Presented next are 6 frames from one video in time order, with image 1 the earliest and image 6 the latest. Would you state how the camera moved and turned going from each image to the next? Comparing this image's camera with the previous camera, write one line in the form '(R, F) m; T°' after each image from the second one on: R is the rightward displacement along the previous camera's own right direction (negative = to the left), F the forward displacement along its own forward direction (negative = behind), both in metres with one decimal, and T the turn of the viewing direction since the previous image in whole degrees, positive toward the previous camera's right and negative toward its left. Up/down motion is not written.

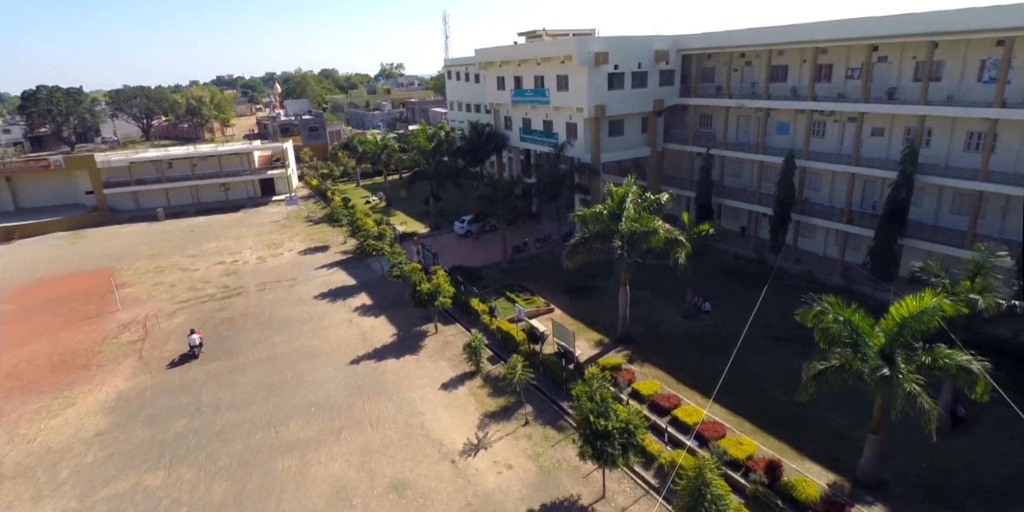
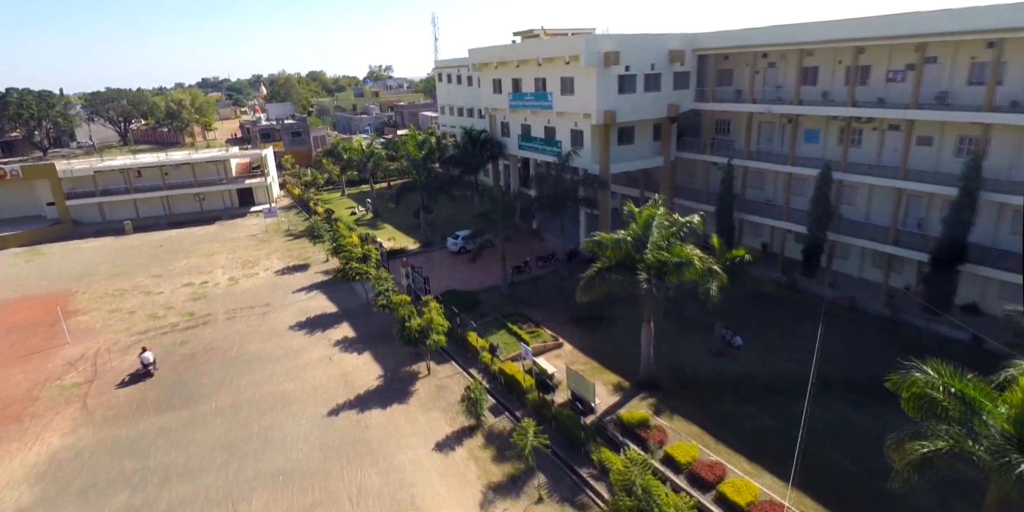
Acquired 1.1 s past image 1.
(-0.5, +3.4) m; +1°
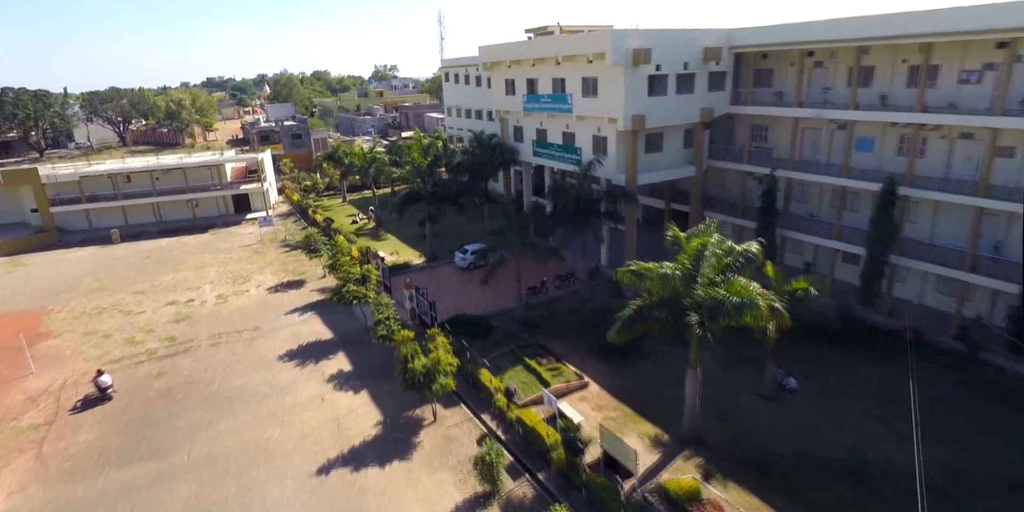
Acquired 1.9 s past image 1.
(-0.5, +3.0) m; 0°
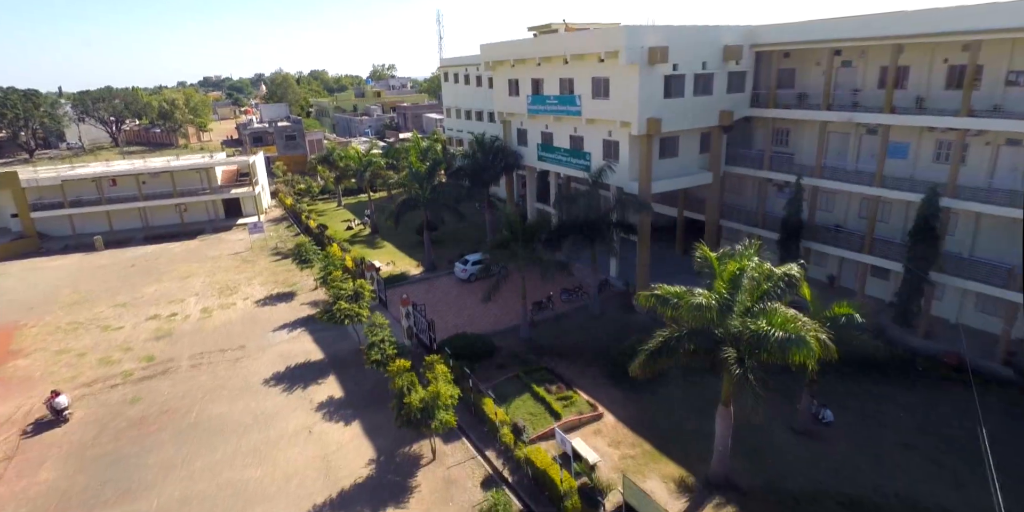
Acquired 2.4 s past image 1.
(-0.3, +1.9) m; 0°
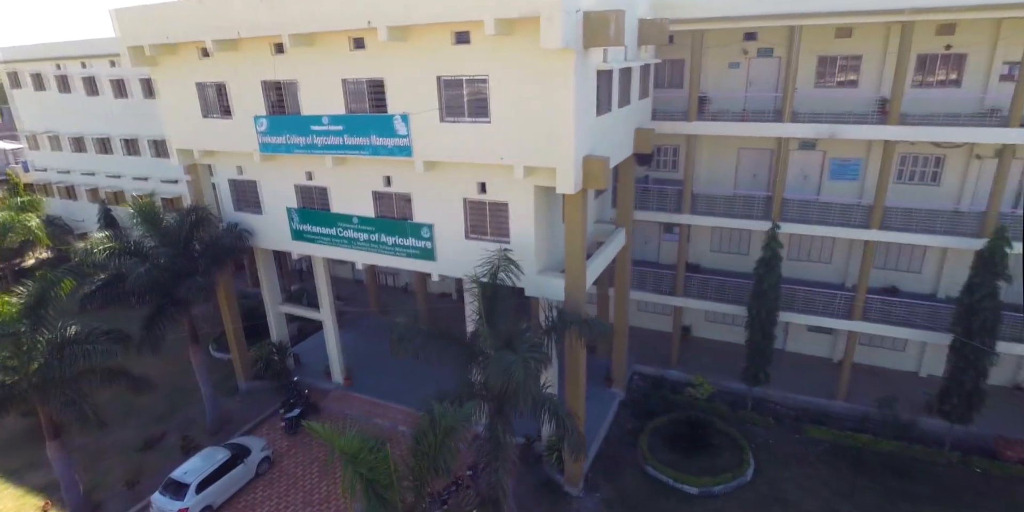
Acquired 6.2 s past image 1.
(-2.3, +14.5) m; +32°
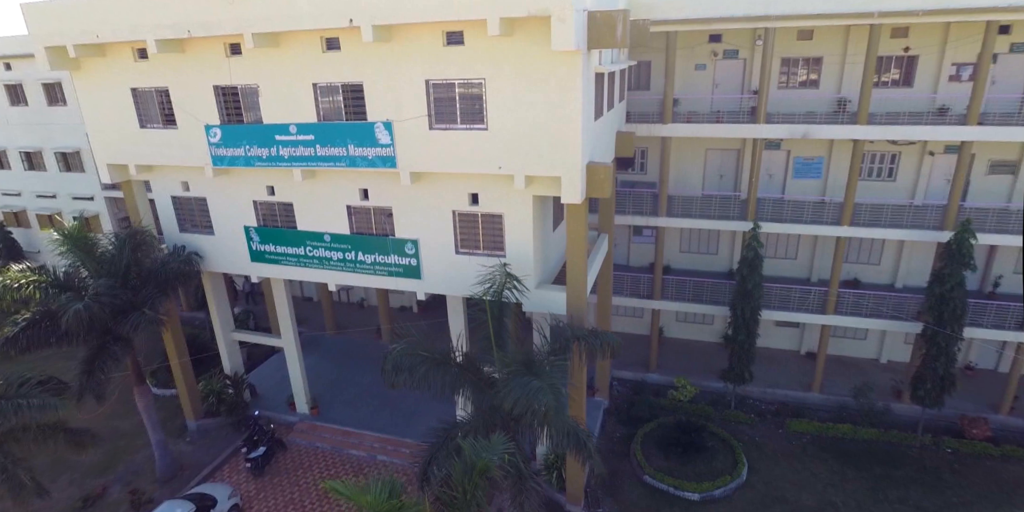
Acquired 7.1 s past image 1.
(-1.5, +0.8) m; +7°
